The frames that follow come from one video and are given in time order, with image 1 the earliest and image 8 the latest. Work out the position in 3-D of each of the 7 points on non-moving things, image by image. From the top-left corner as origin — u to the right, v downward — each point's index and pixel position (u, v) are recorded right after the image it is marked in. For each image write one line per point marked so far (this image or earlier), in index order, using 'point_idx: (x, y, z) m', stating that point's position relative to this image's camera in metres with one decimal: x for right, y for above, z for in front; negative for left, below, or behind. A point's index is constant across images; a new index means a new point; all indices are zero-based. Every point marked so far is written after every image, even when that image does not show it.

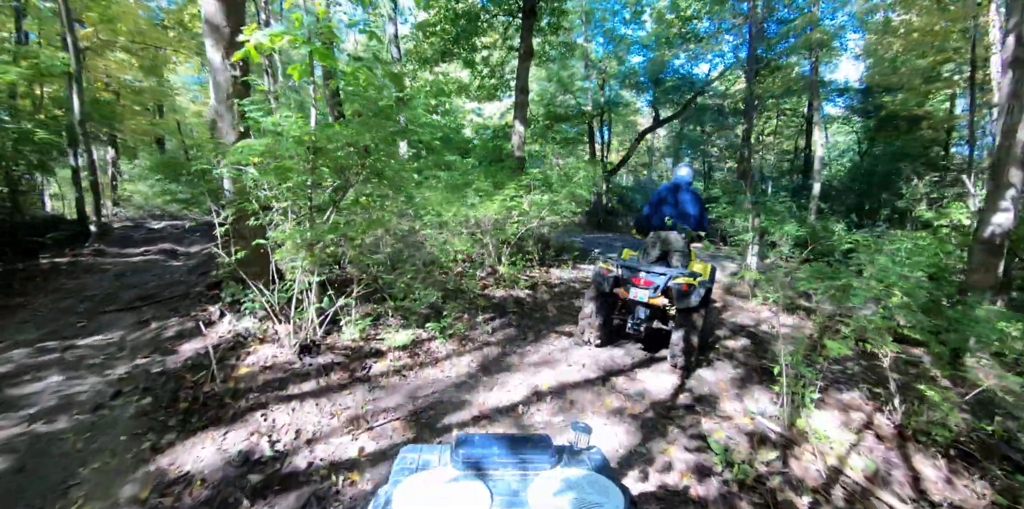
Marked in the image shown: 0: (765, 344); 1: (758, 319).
0: (+3.1, -1.1, +5.5) m
1: (+3.6, -0.9, +6.6) m
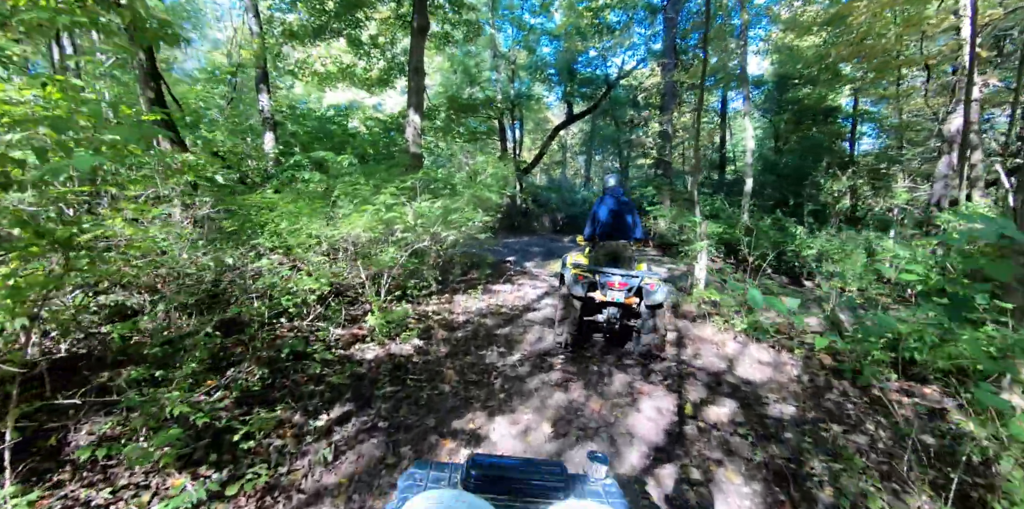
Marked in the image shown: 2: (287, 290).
0: (+2.1, -1.3, +3.8) m
1: (+2.4, -1.1, +5.1) m
2: (-2.4, -0.4, +4.7) m
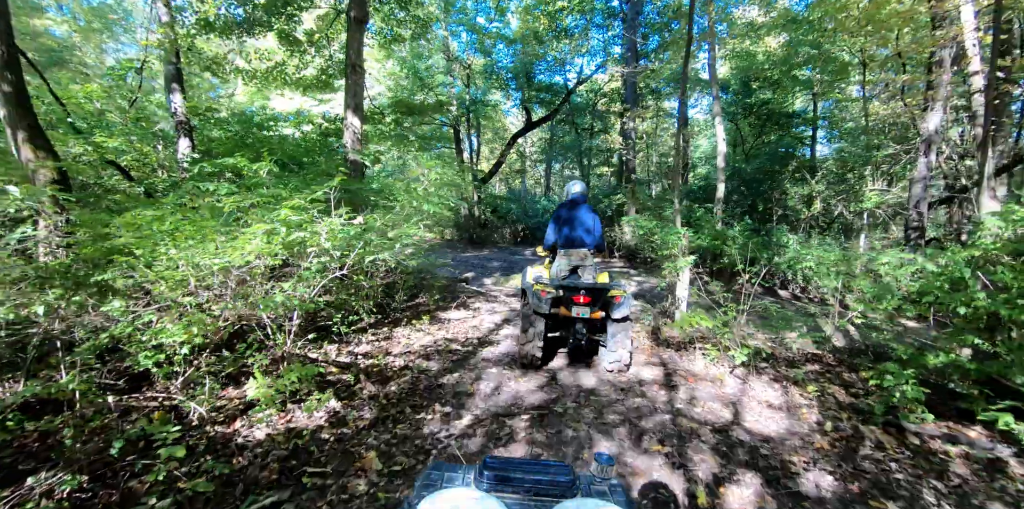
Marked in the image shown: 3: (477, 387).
0: (+1.8, -1.5, +2.9) m
1: (+2.0, -1.3, +4.1) m
2: (-2.8, -0.7, +3.4) m
3: (-0.3, -1.2, +4.0) m
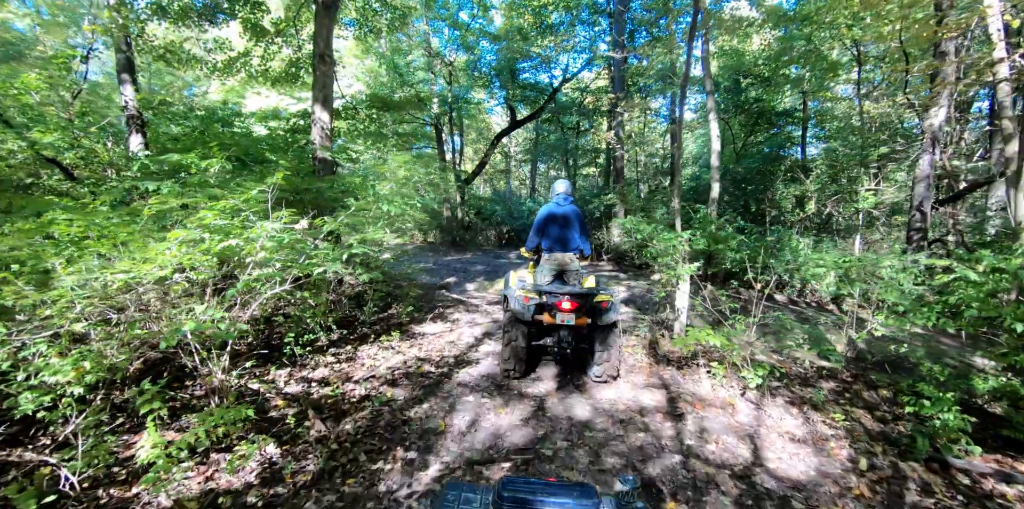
0: (+1.6, -1.5, +2.3) m
1: (+1.8, -1.4, +3.6) m
2: (-2.9, -0.8, +2.7) m
3: (-0.5, -1.3, +3.4) m
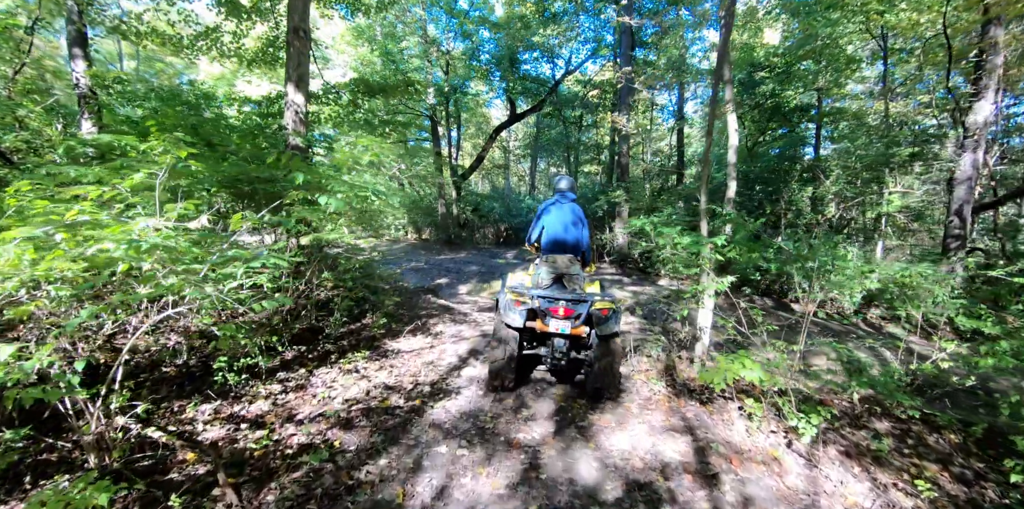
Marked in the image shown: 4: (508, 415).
0: (+1.5, -1.6, +1.5) m
1: (+1.7, -1.5, +2.8) m
2: (-3.0, -0.8, +1.9) m
3: (-0.6, -1.3, +2.5) m
4: (0.0, -1.2, +3.4) m
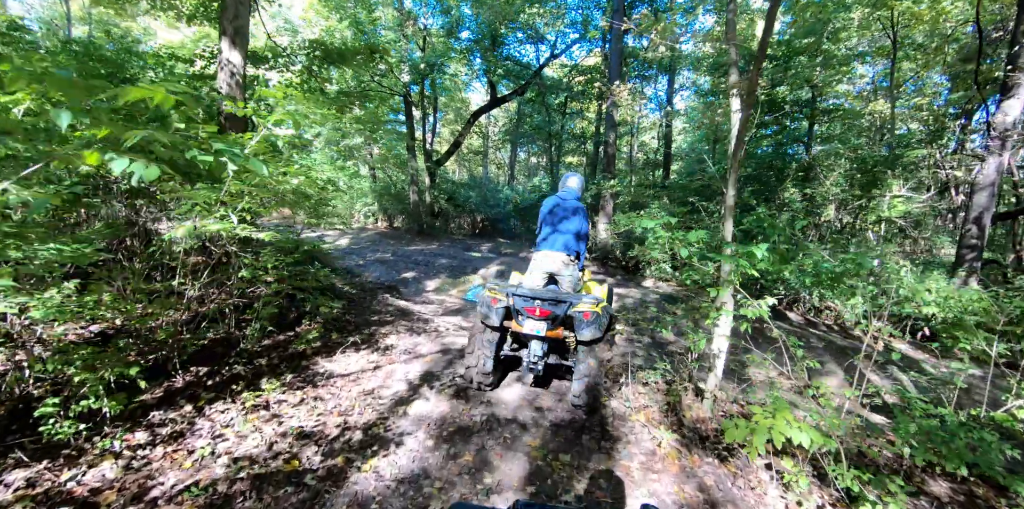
0: (+1.4, -1.7, +0.6) m
1: (+1.5, -1.6, +1.9) m
2: (-3.1, -0.8, +0.8) m
3: (-0.8, -1.4, +1.6) m
4: (-0.3, -1.3, +2.5) m
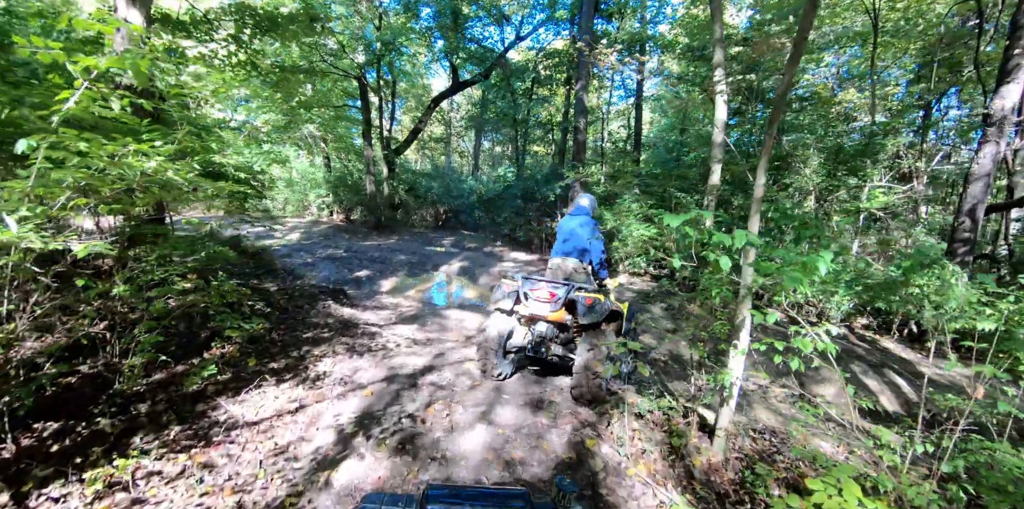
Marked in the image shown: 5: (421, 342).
0: (+1.4, -1.8, 0.0) m
1: (+1.4, -1.6, +1.2) m
2: (-3.1, -0.9, -0.3) m
3: (-0.8, -1.5, +0.7) m
4: (-0.4, -1.3, +1.7) m
5: (-1.0, -0.9, +4.8) m
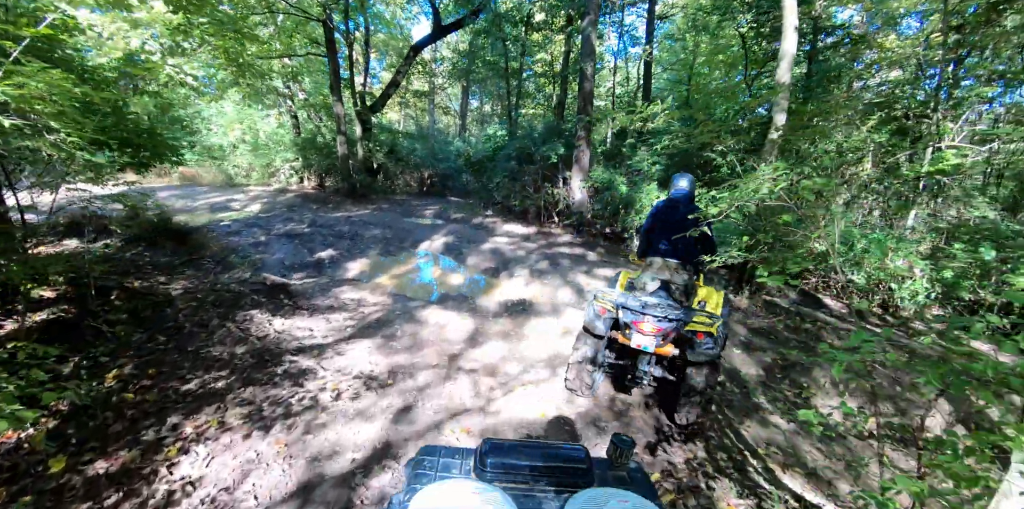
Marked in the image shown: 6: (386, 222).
0: (+1.5, -2.1, -1.4) m
1: (+1.5, -1.9, -0.2) m
2: (-3.0, -1.3, -1.9) m
3: (-0.7, -1.7, -0.8) m
4: (-0.3, -1.5, +0.2) m
5: (-0.9, -0.9, +3.2) m
6: (-2.9, +0.7, +10.2) m
